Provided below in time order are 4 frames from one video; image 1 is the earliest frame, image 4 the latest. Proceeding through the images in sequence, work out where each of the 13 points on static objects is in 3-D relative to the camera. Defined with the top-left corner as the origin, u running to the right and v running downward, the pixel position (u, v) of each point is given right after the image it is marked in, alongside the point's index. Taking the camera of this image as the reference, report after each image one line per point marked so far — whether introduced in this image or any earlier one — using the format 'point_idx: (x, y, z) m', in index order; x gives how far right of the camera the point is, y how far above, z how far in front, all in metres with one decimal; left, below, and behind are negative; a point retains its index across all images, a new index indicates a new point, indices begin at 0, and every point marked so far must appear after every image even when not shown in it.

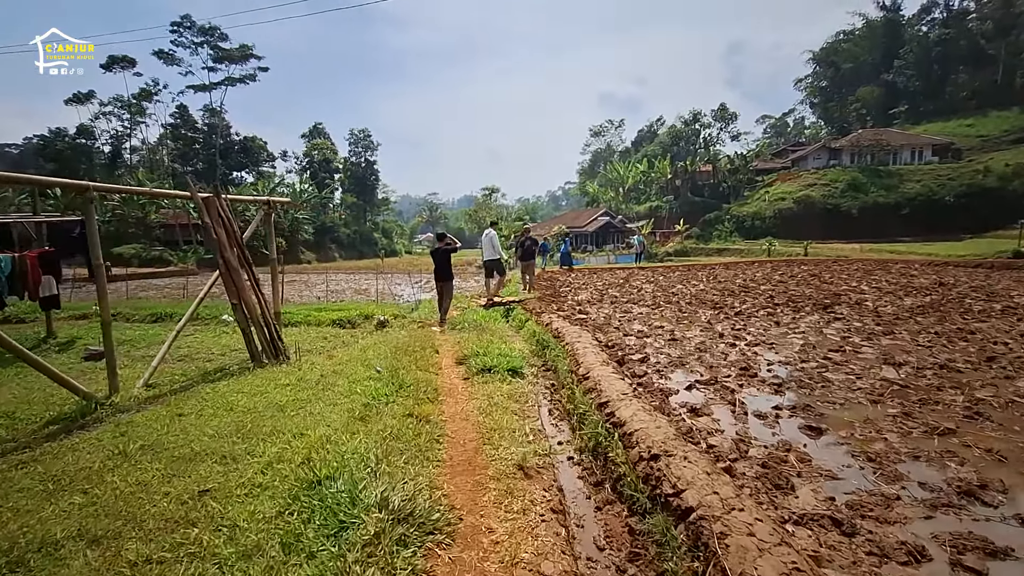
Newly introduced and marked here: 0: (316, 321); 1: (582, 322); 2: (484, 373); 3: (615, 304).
0: (-3.8, -0.7, +9.7) m
1: (+1.5, -0.7, +10.8) m
2: (-0.3, -1.0, +5.9) m
3: (+2.8, -0.4, +13.9) m
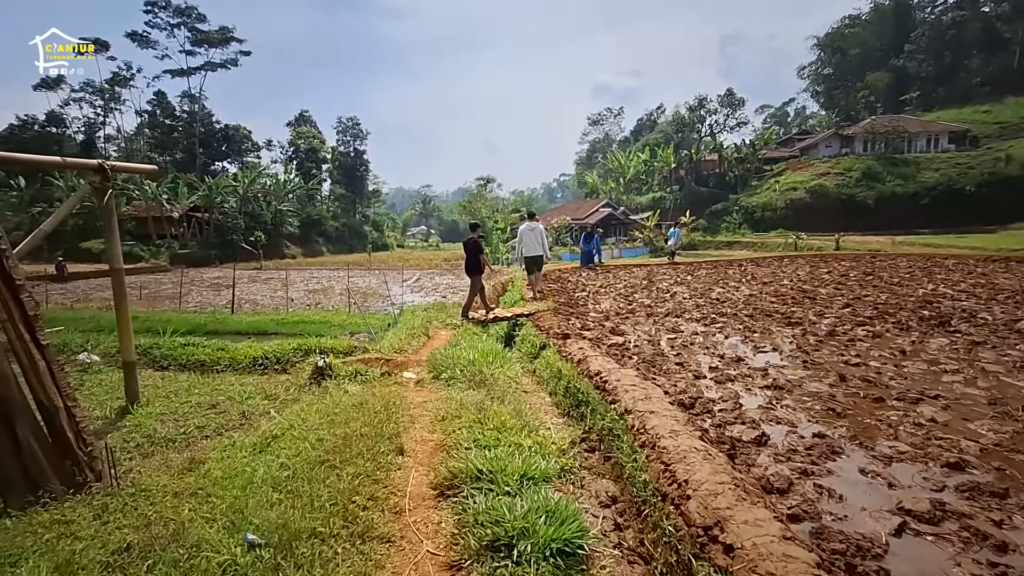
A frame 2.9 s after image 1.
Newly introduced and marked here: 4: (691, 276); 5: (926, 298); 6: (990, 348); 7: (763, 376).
0: (-3.6, -0.9, +6.4) m
1: (+1.6, -0.9, +7.5) m
2: (-0.1, -1.3, +2.7) m
3: (+2.9, -0.6, +10.7) m
4: (+6.6, +0.4, +19.0) m
5: (+10.4, -0.3, +12.9) m
6: (+7.4, -0.9, +7.9) m
7: (+3.2, -1.1, +6.5) m
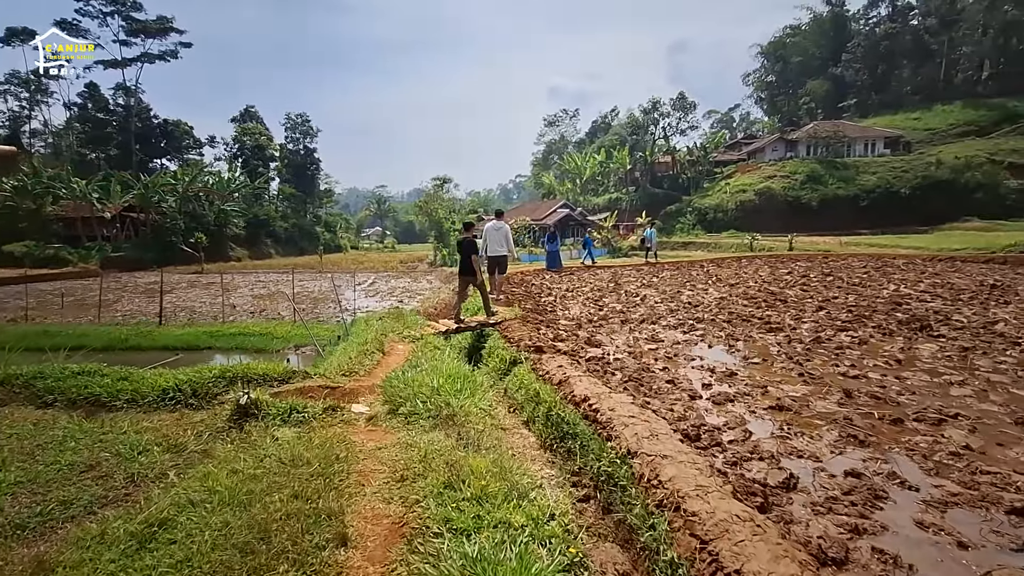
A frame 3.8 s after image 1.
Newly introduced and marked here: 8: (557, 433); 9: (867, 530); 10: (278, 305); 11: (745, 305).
0: (-3.9, -1.1, +5.2) m
1: (+1.2, -1.0, +6.7) m
2: (-0.1, -1.4, +1.7) m
3: (+2.3, -0.7, +10.0) m
4: (+5.2, +0.4, +18.5) m
5: (+9.5, -0.3, +12.8) m
6: (+6.9, -1.0, +7.5) m
7: (+2.9, -1.2, +5.8) m
8: (+0.4, -1.3, +4.6) m
9: (+2.2, -1.5, +3.3) m
10: (-8.9, -0.6, +19.3) m
11: (+5.6, -0.4, +12.3) m
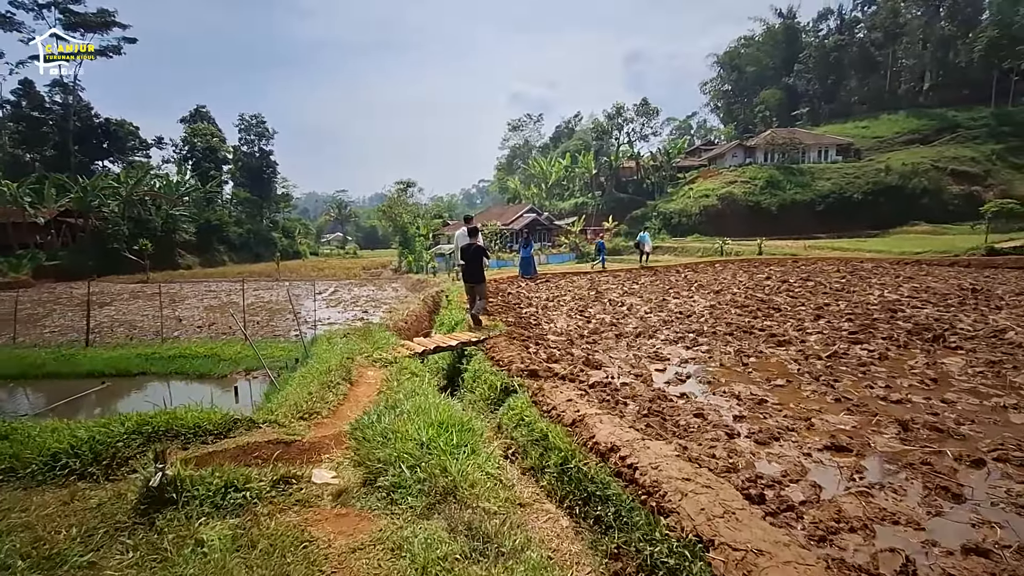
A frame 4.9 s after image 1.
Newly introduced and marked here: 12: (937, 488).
0: (-3.8, -1.3, +3.8) m
1: (+1.2, -1.2, +5.7) m
2: (+0.2, -1.6, +0.7) m
3: (+2.0, -0.9, +9.1) m
4: (+4.3, +0.1, +17.8) m
5: (+9.0, -0.4, +12.4) m
6: (+6.8, -1.1, +6.9) m
7: (+2.9, -1.4, +5.0) m
8: (+0.5, -1.5, +3.5) m
9: (+2.4, -1.7, +2.3) m
10: (-9.8, -1.0, +17.6) m
11: (+5.1, -0.6, +11.6) m
12: (+3.2, -1.5, +3.8) m
